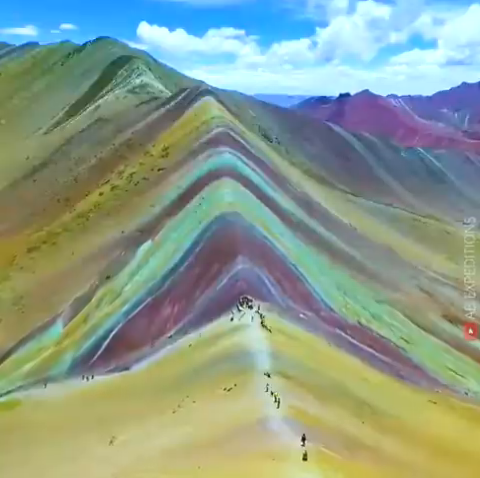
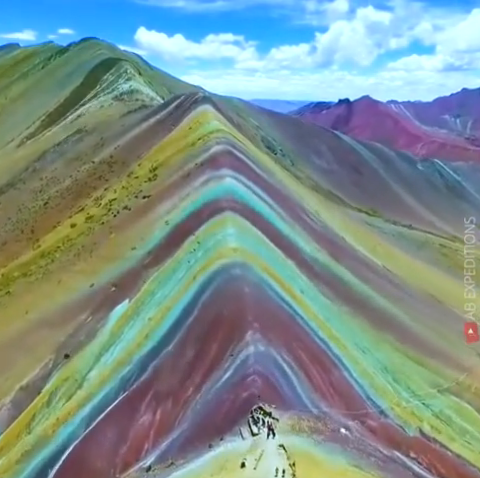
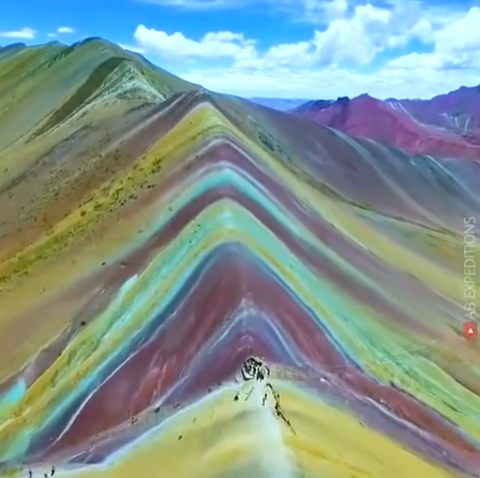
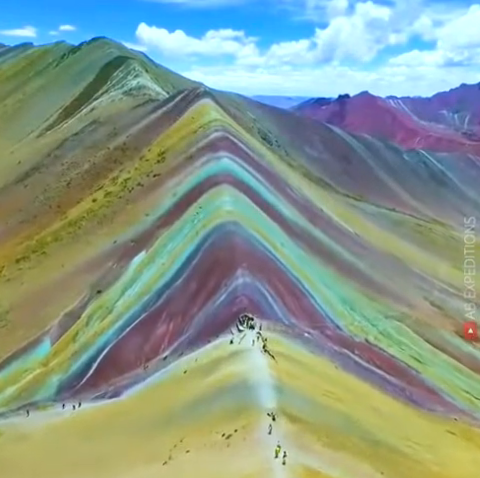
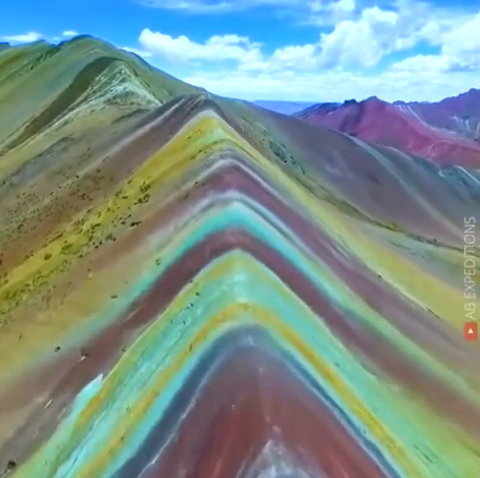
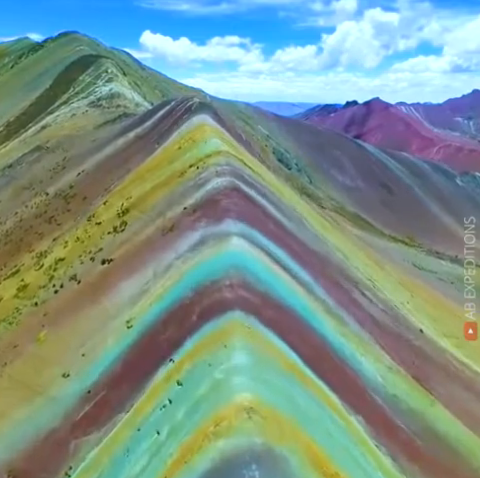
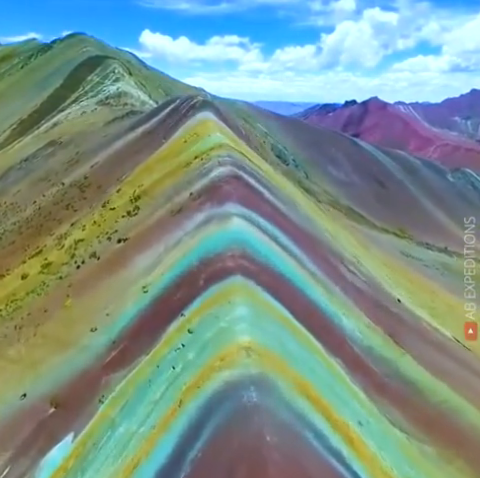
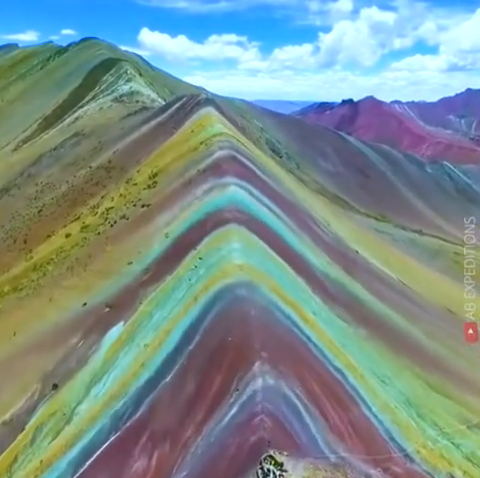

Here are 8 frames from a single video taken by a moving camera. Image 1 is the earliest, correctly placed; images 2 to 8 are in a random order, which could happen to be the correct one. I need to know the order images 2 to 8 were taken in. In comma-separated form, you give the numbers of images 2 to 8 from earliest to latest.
4, 3, 2, 8, 5, 7, 6
